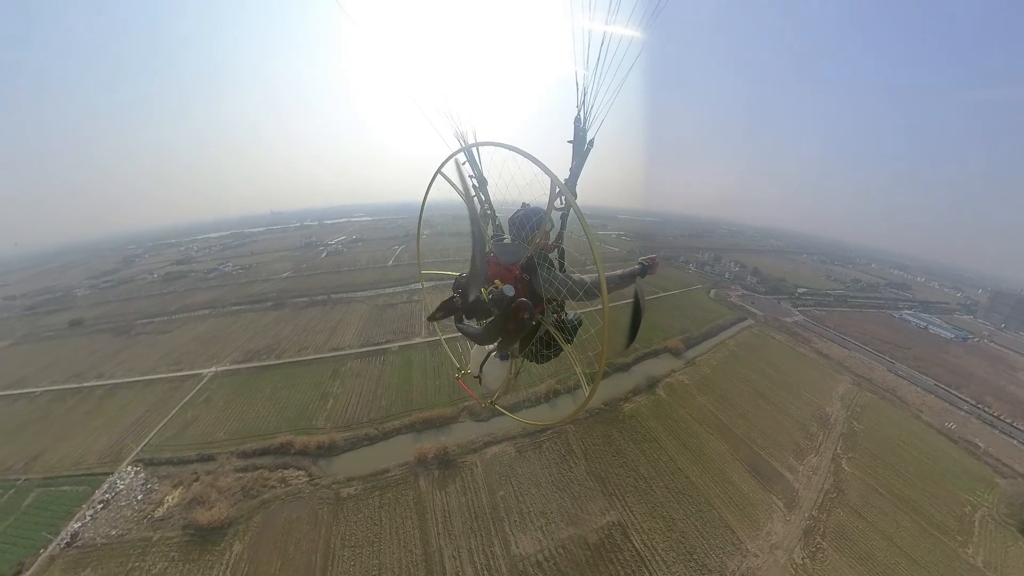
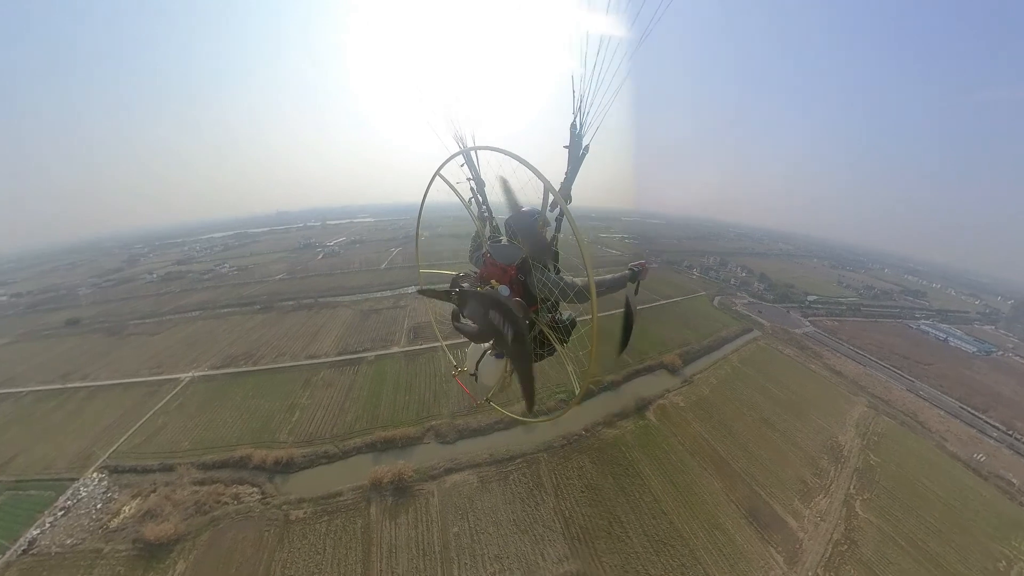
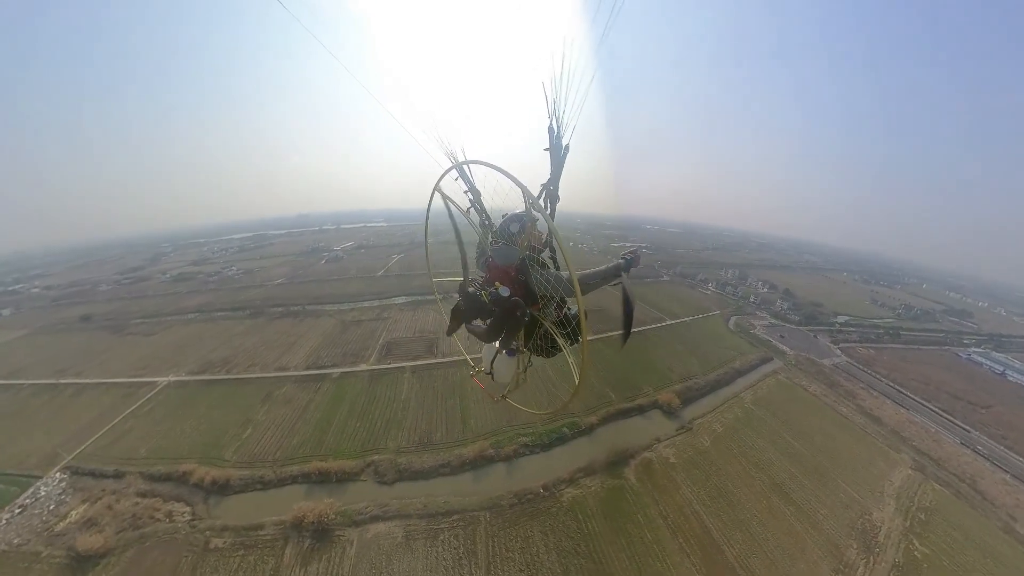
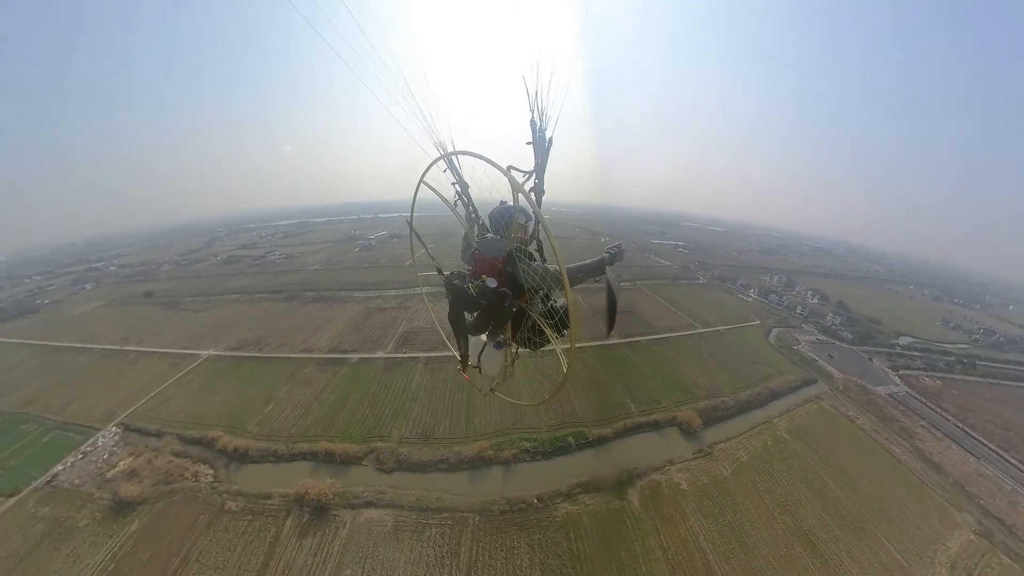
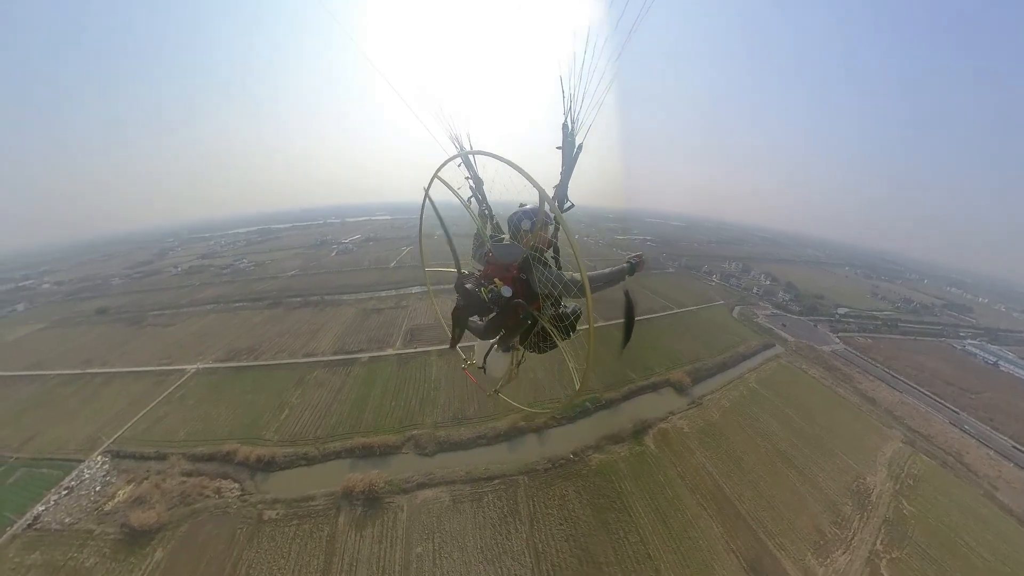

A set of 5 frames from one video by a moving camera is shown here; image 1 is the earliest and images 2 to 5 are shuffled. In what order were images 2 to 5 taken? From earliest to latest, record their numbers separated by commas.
2, 5, 3, 4
